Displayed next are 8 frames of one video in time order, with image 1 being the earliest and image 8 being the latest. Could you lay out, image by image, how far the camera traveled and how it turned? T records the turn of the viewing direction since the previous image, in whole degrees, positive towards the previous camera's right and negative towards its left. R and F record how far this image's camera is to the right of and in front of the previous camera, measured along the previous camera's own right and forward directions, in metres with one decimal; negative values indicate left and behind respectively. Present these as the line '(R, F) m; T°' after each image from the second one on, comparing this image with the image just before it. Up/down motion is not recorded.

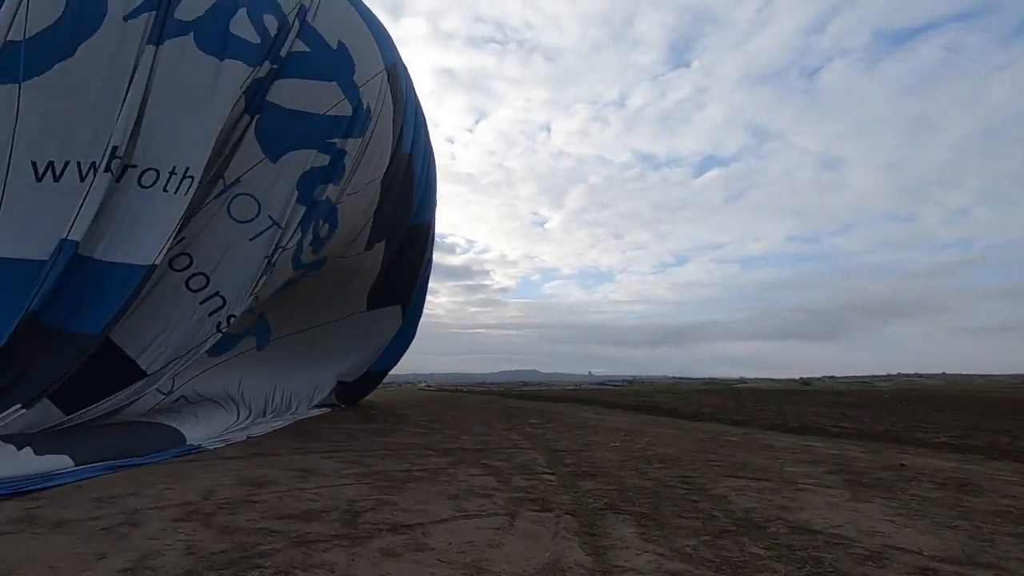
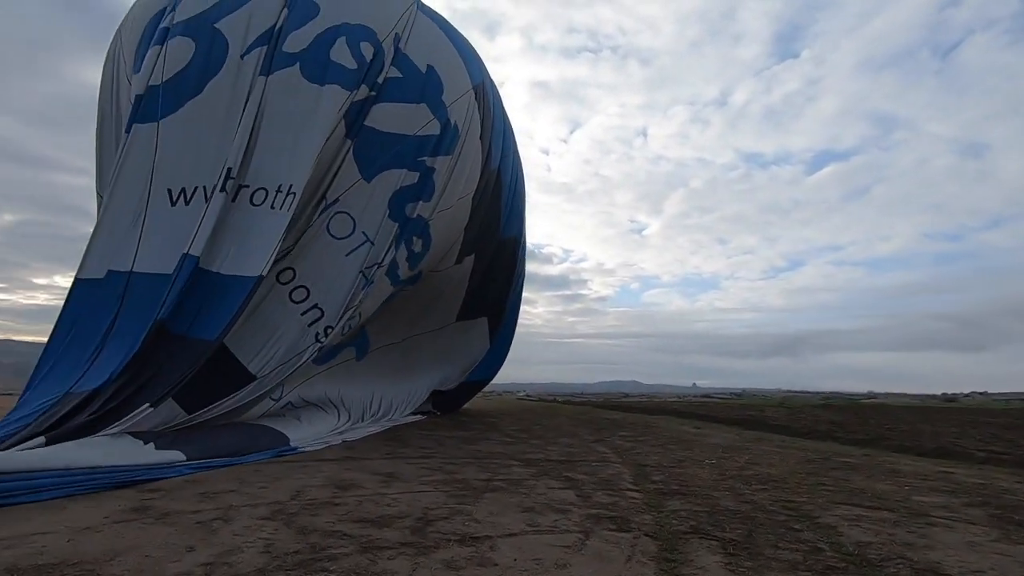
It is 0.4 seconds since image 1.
(+0.2, 0.0) m; -10°
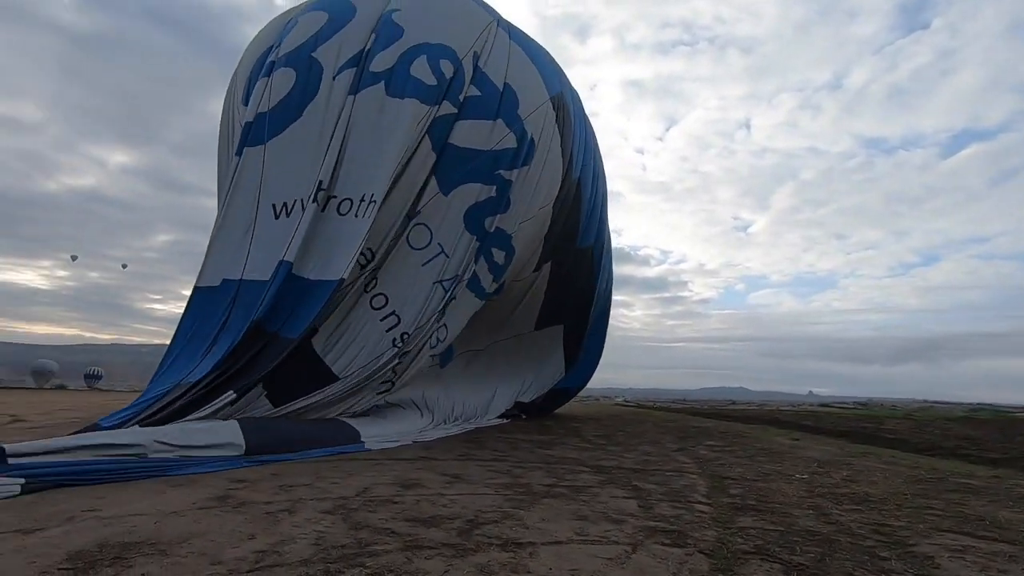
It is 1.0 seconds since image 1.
(+0.4, 0.0) m; -10°
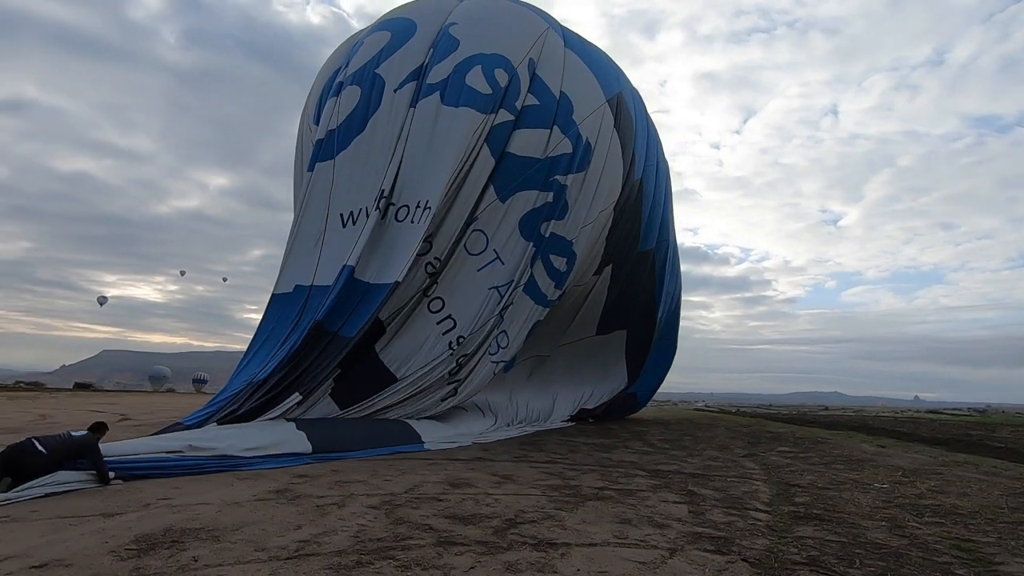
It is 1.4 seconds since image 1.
(+0.3, 0.0) m; -8°
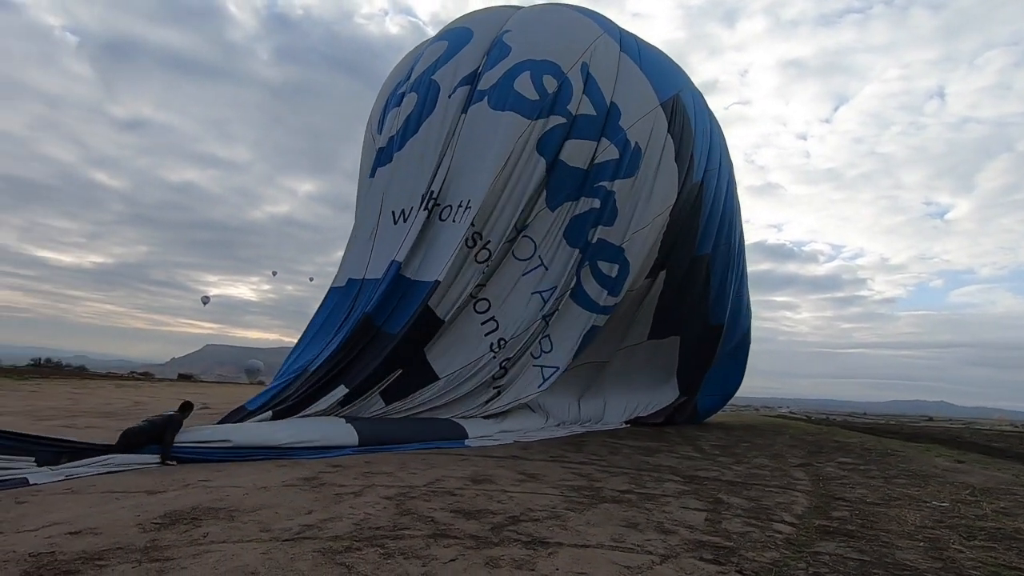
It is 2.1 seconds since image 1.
(+0.6, 0.0) m; -9°
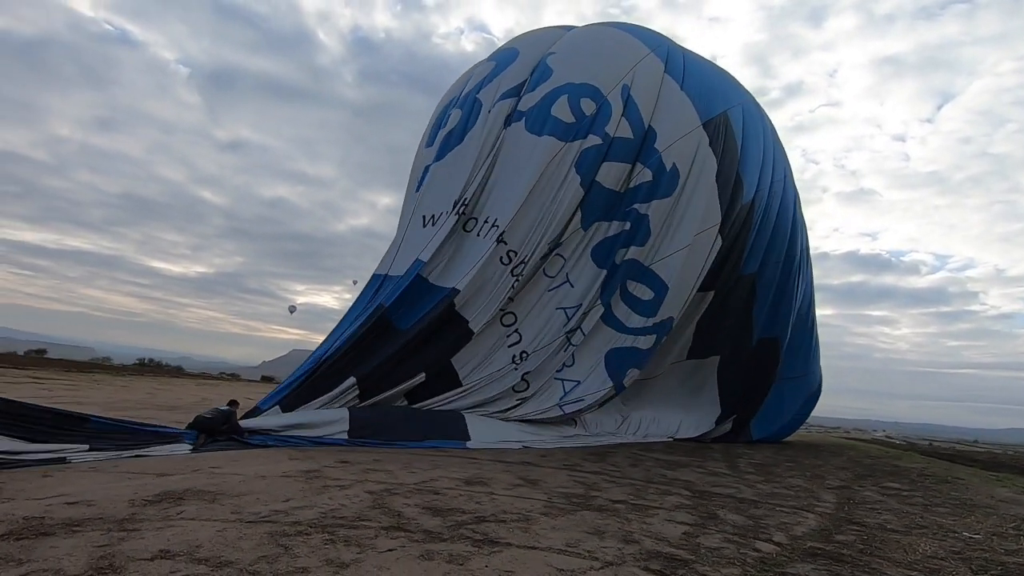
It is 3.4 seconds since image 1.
(+0.8, 0.0) m; -9°
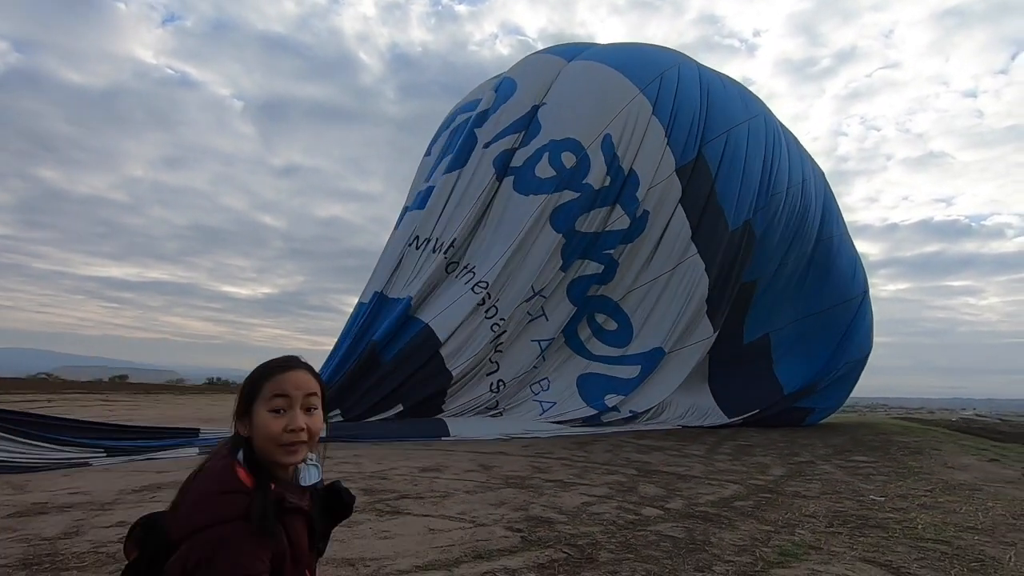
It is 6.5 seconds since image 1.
(+1.4, -0.5) m; -9°
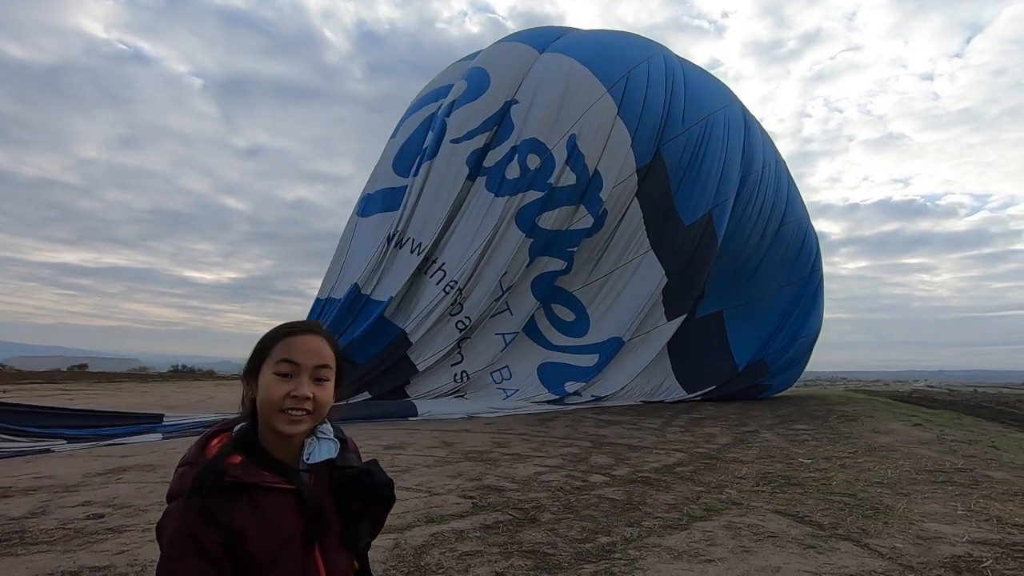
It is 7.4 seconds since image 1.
(+0.2, -0.3) m; +2°
